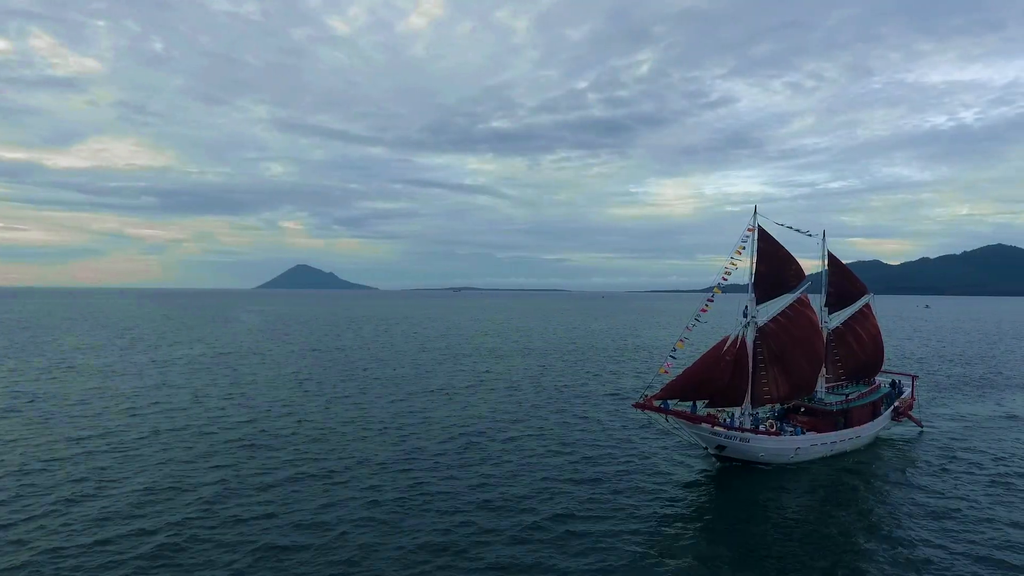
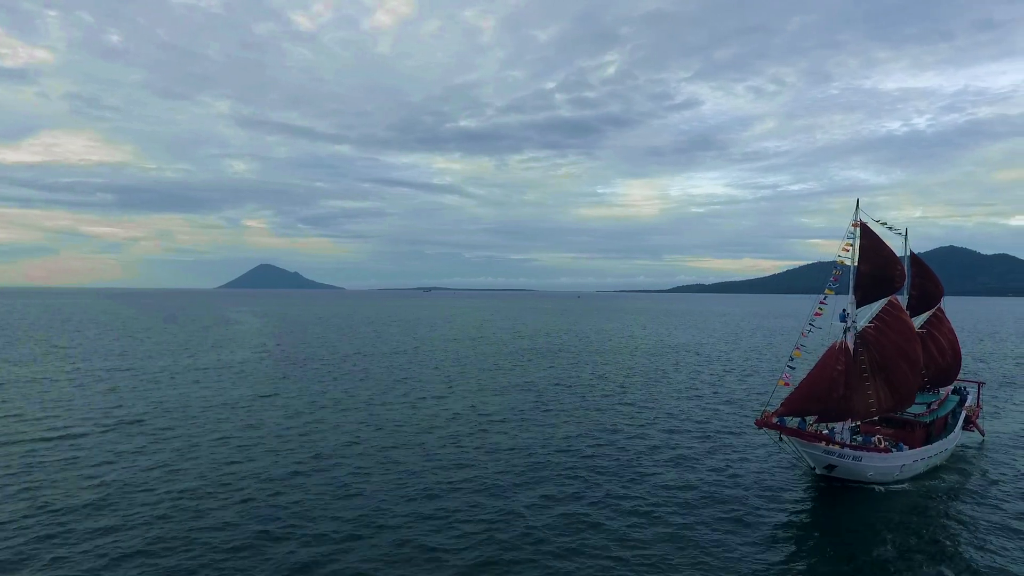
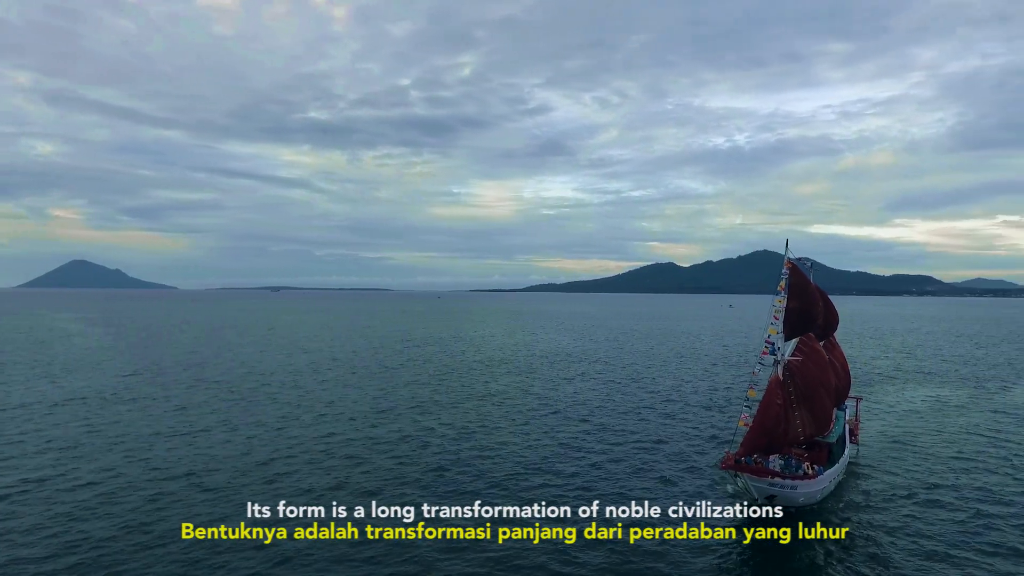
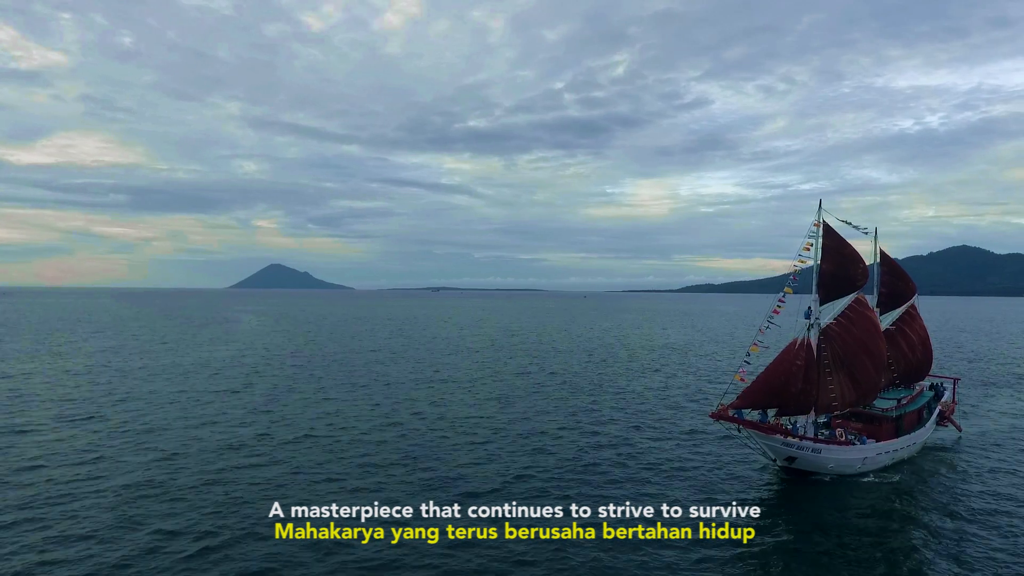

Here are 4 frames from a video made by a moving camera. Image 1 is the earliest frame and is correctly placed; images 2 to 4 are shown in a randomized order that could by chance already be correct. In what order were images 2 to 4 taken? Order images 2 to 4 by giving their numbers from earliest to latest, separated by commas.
4, 2, 3
